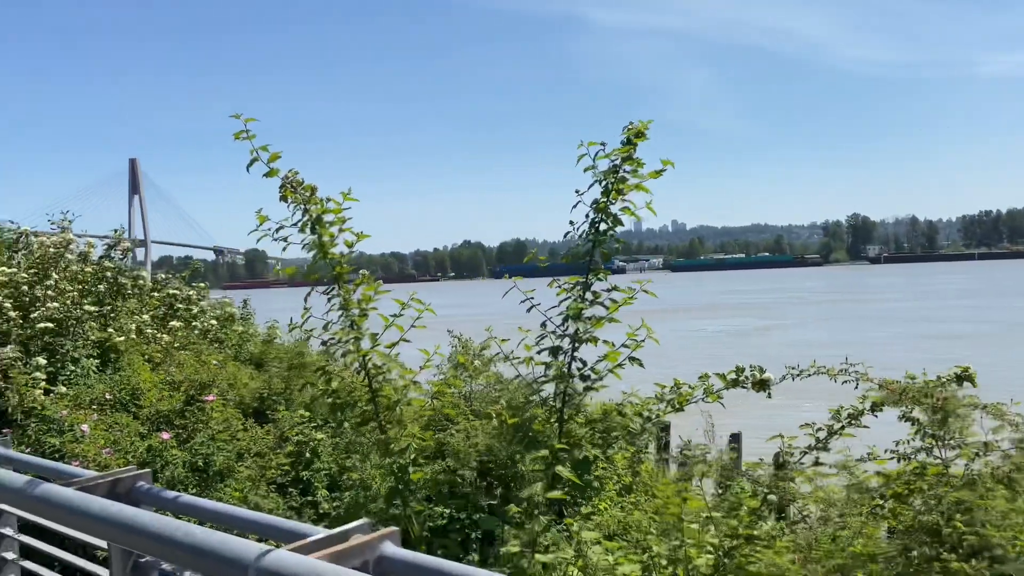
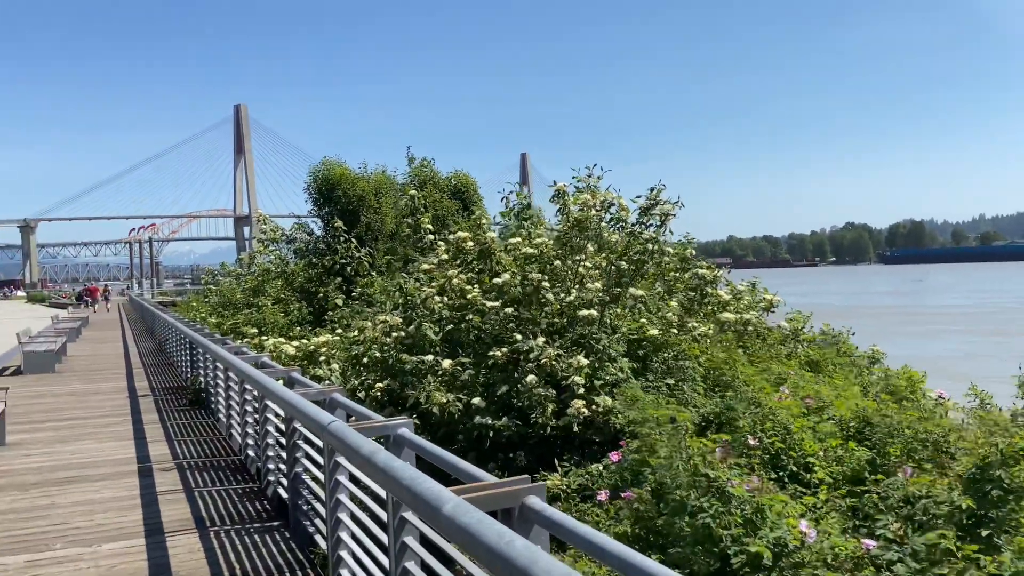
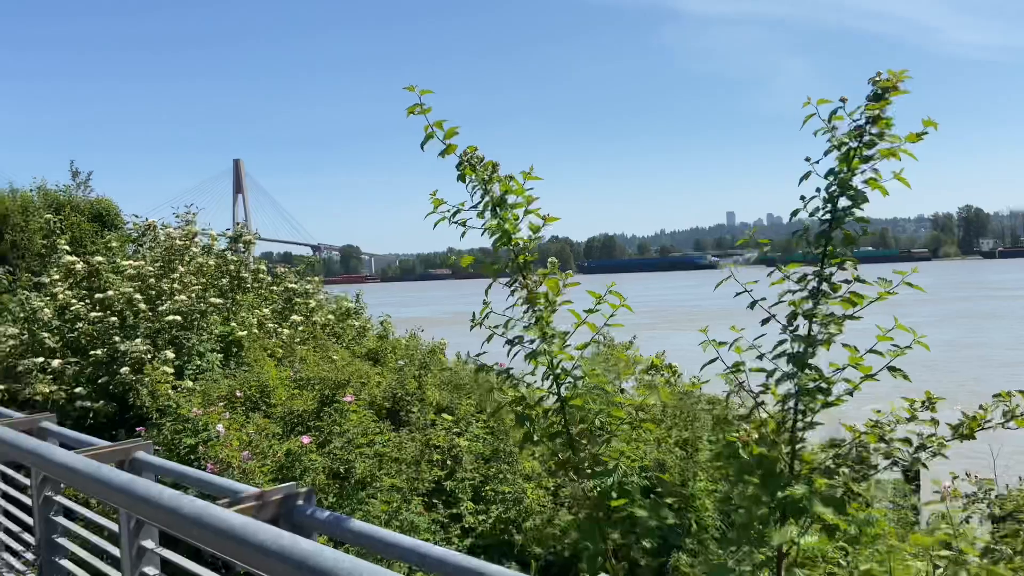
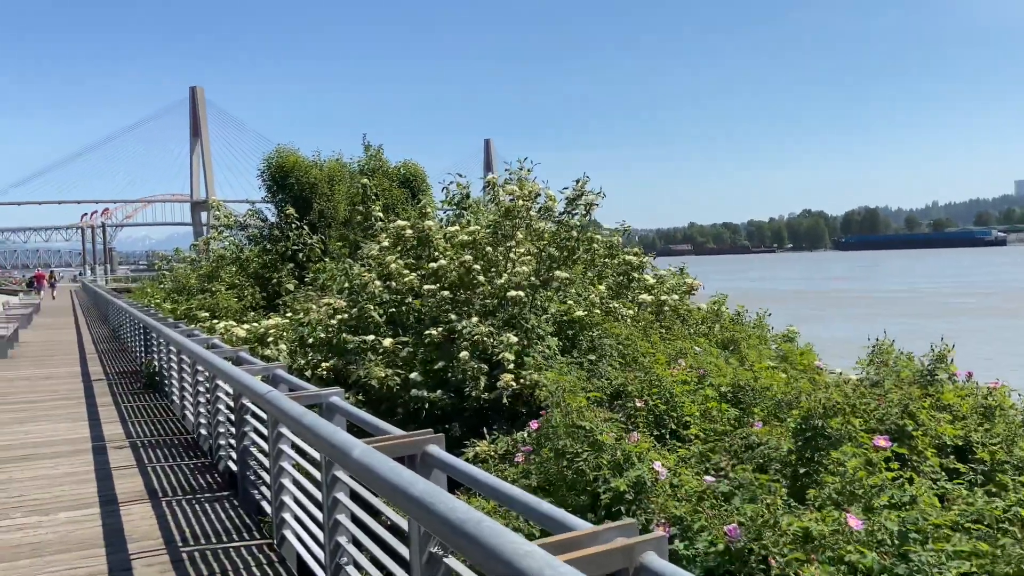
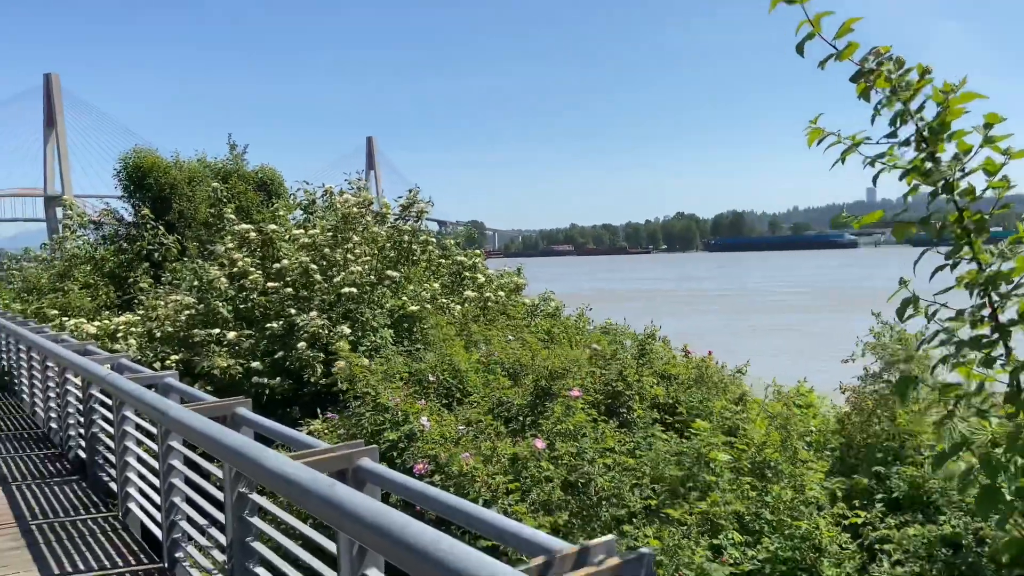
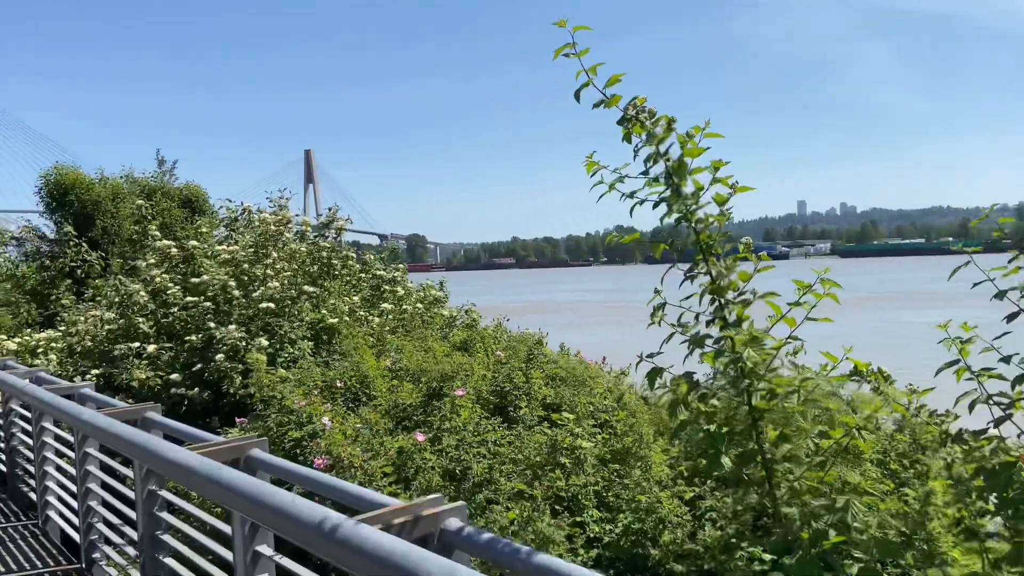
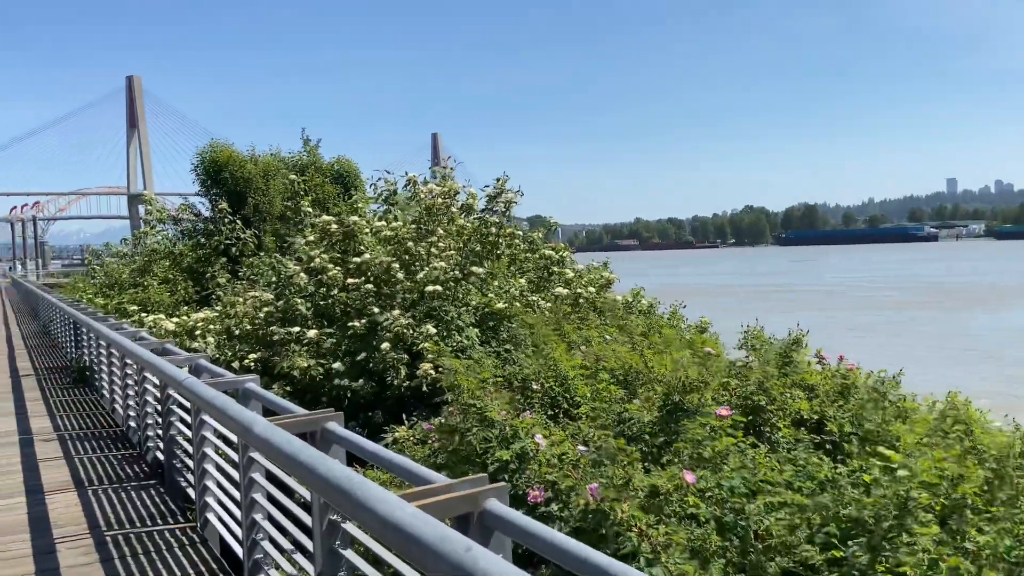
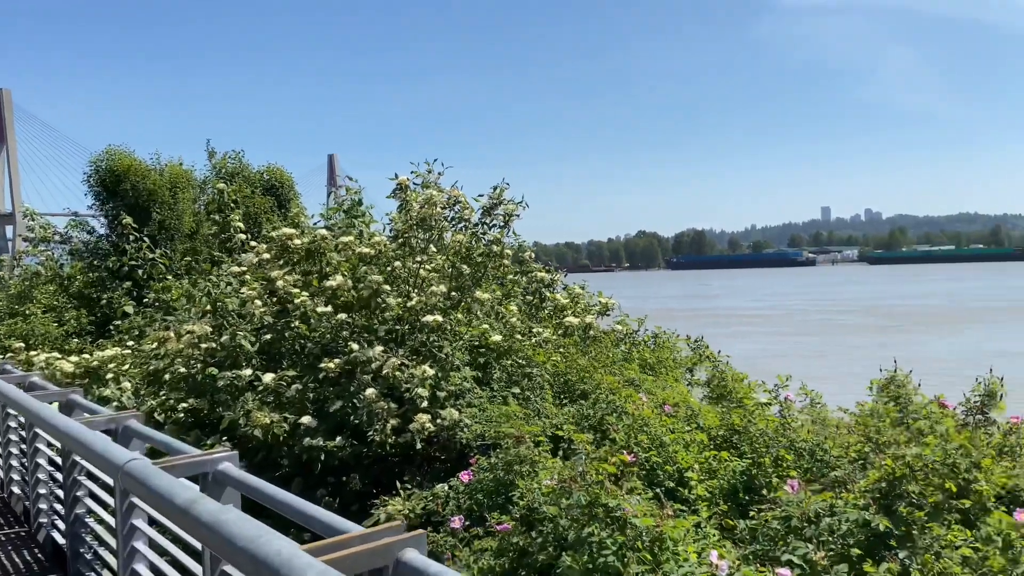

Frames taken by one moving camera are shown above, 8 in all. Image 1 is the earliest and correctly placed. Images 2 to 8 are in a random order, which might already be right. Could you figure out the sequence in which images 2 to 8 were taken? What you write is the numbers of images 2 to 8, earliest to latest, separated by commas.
3, 6, 5, 7, 4, 2, 8
